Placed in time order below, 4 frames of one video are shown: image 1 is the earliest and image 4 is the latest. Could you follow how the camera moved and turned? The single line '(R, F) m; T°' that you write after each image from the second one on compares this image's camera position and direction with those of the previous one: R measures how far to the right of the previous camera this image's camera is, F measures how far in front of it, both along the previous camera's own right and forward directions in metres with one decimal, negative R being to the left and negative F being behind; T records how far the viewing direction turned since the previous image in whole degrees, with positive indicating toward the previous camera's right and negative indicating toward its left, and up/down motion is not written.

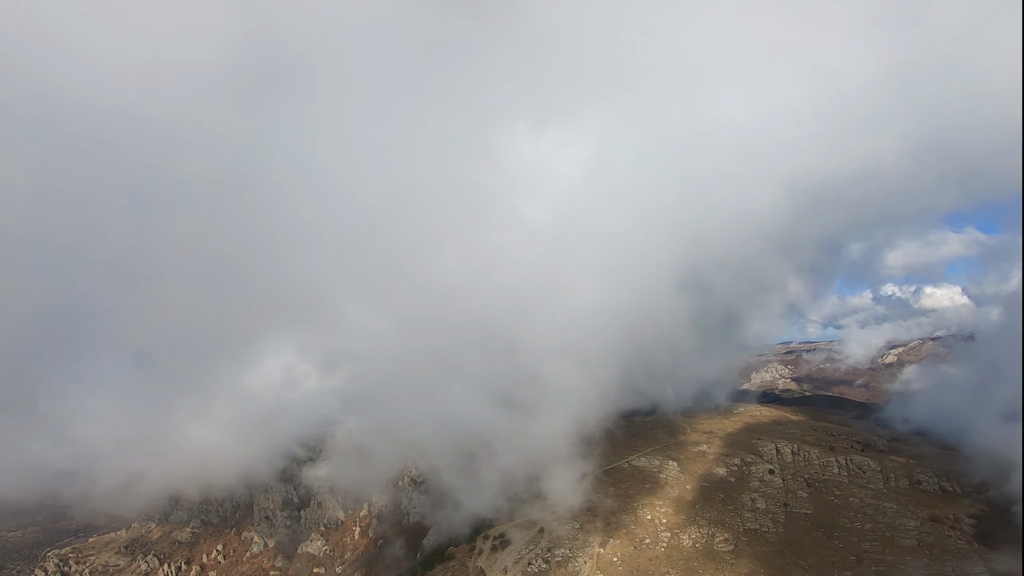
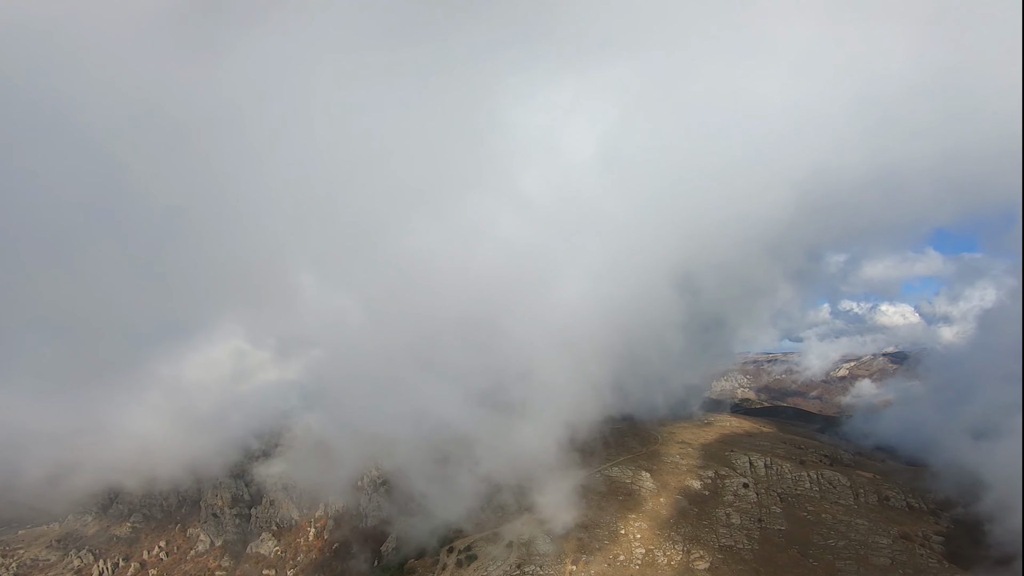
(-2.9, +7.1) m; +3°
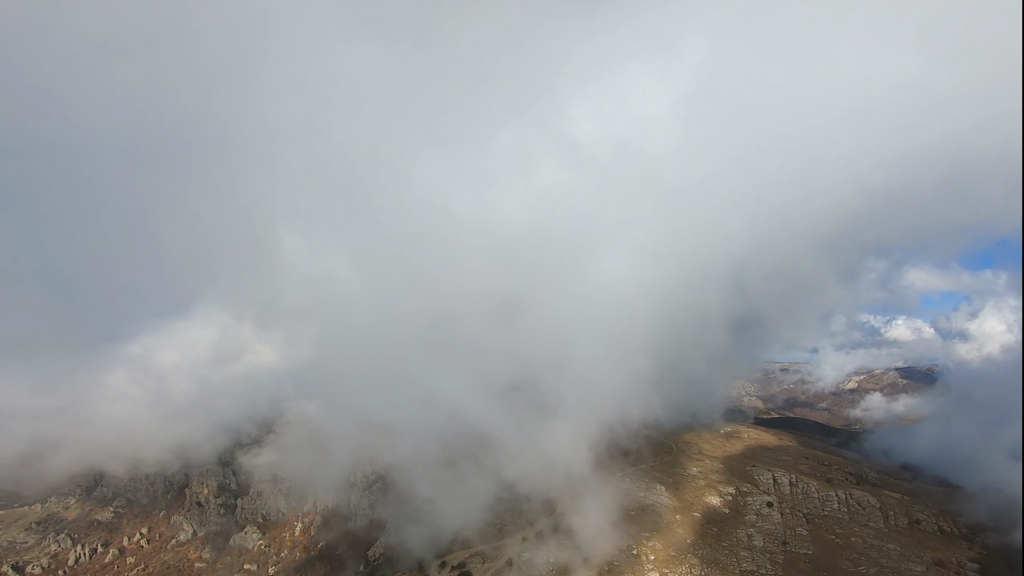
(-0.3, +12.9) m; -1°
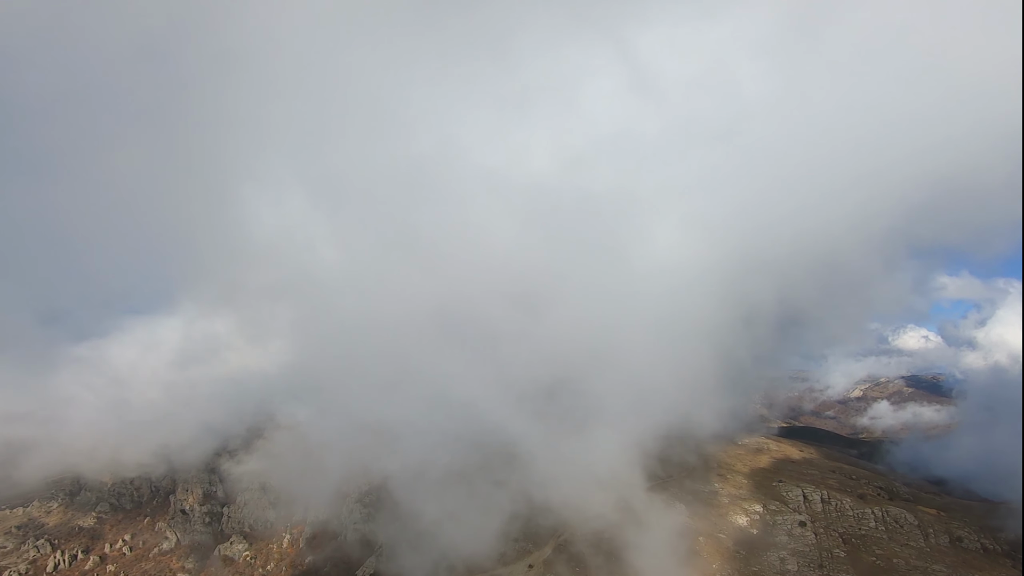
(-1.3, +11.7) m; 0°
